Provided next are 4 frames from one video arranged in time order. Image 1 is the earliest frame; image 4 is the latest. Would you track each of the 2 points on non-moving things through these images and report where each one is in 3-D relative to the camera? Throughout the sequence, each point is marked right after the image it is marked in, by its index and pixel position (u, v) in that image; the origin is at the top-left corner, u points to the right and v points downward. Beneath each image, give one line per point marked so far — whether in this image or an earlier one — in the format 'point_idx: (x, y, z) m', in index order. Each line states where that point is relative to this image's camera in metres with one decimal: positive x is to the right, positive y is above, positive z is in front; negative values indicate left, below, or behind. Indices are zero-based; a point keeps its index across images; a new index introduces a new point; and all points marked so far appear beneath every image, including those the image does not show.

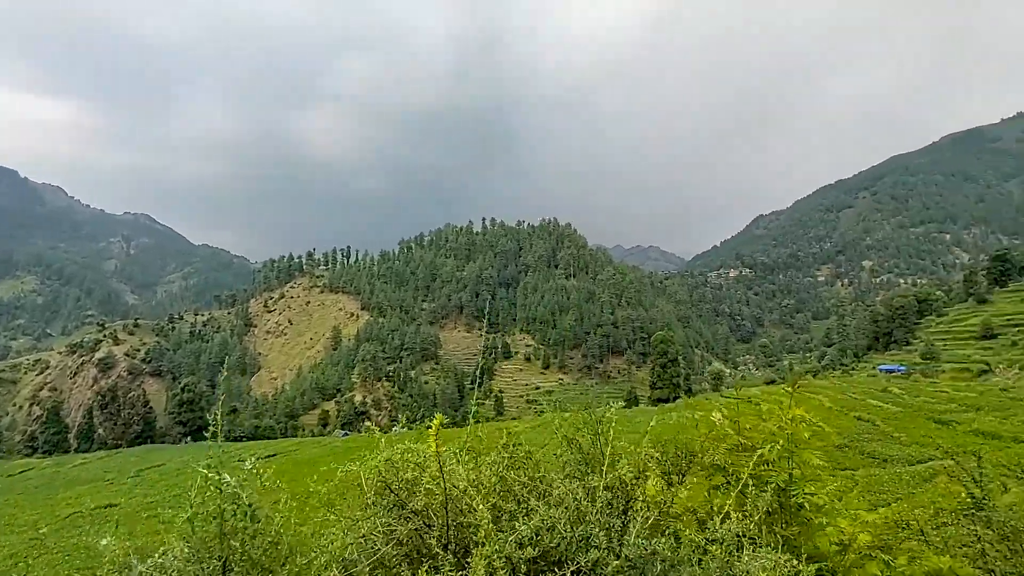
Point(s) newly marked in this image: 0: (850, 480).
0: (+12.5, -6.9, +18.8) m
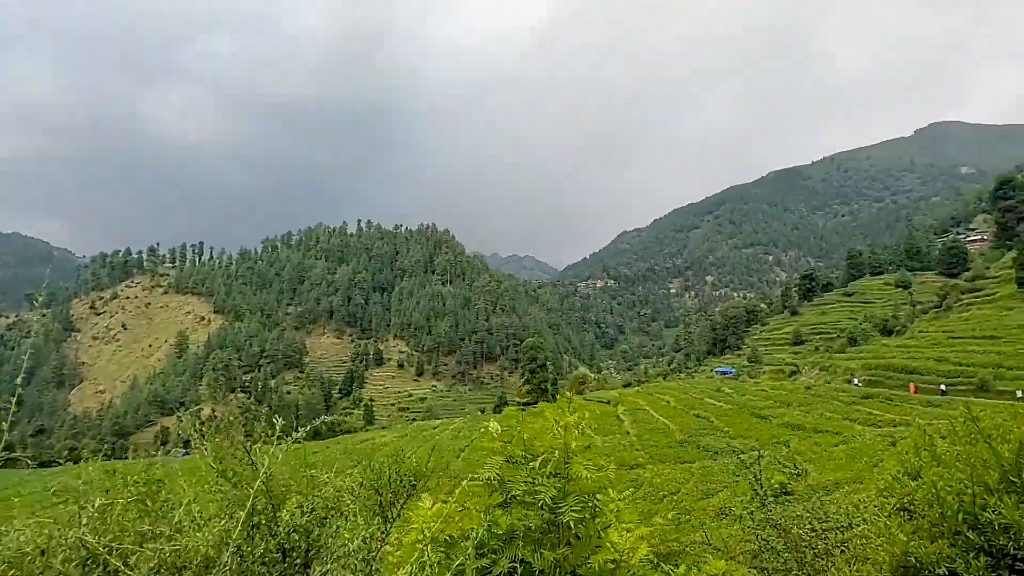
0: (+7.3, -7.4, +21.0) m
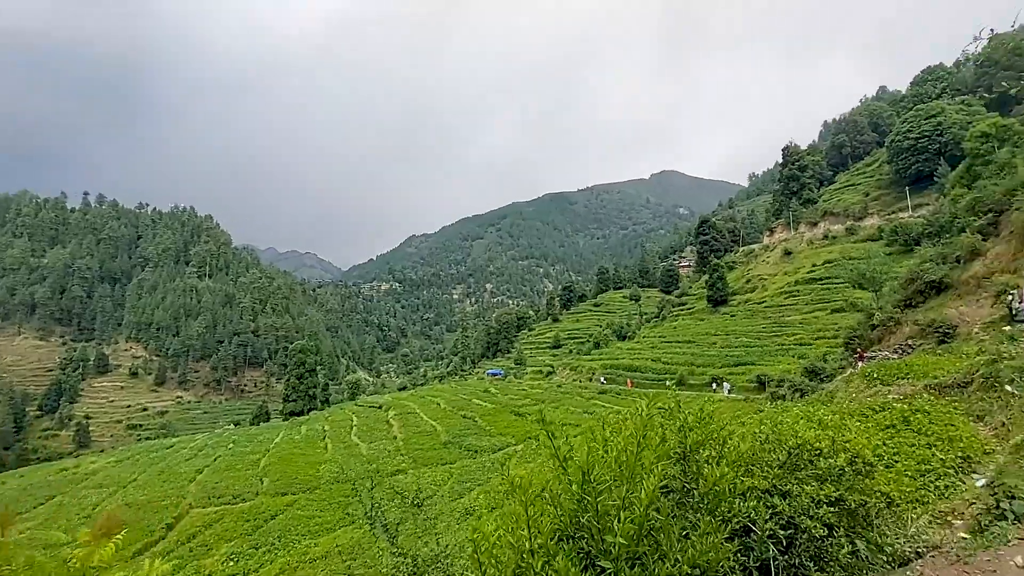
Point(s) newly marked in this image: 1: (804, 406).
0: (-2.4, -7.5, +21.2) m
1: (+8.3, -3.4, +15.0) m
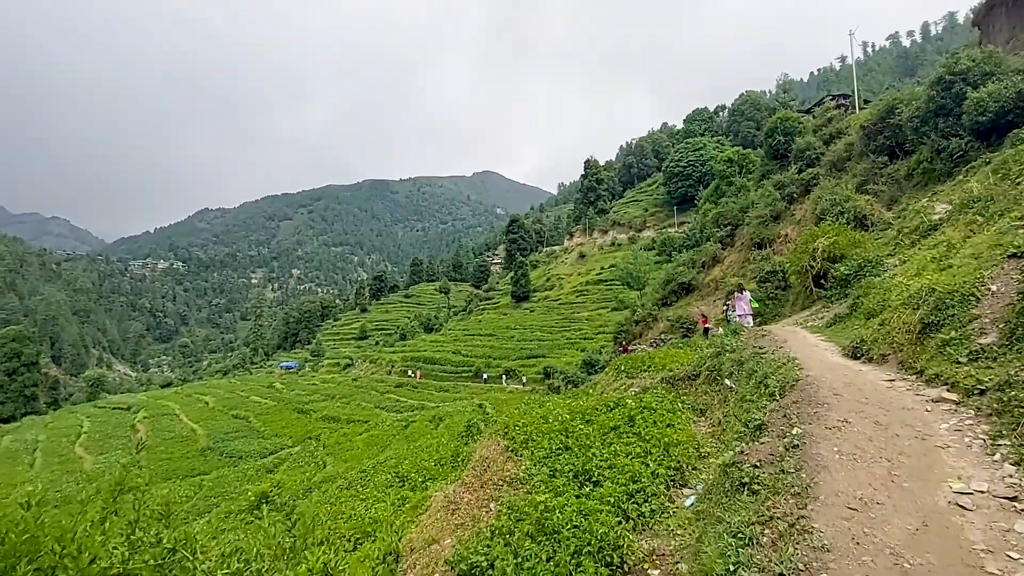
0: (-10.5, -6.7, +17.8) m
1: (+1.9, -3.3, +15.6) m
